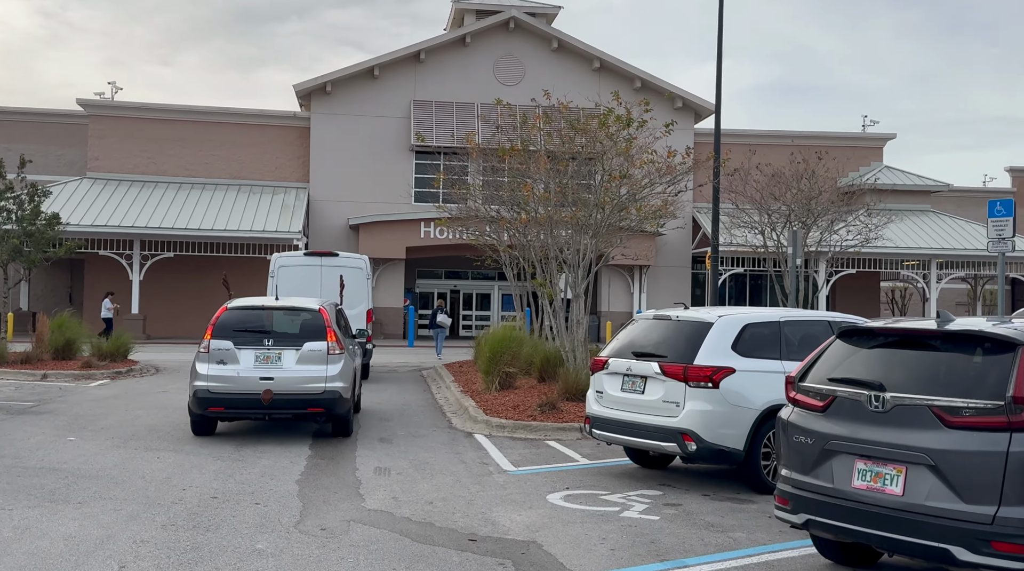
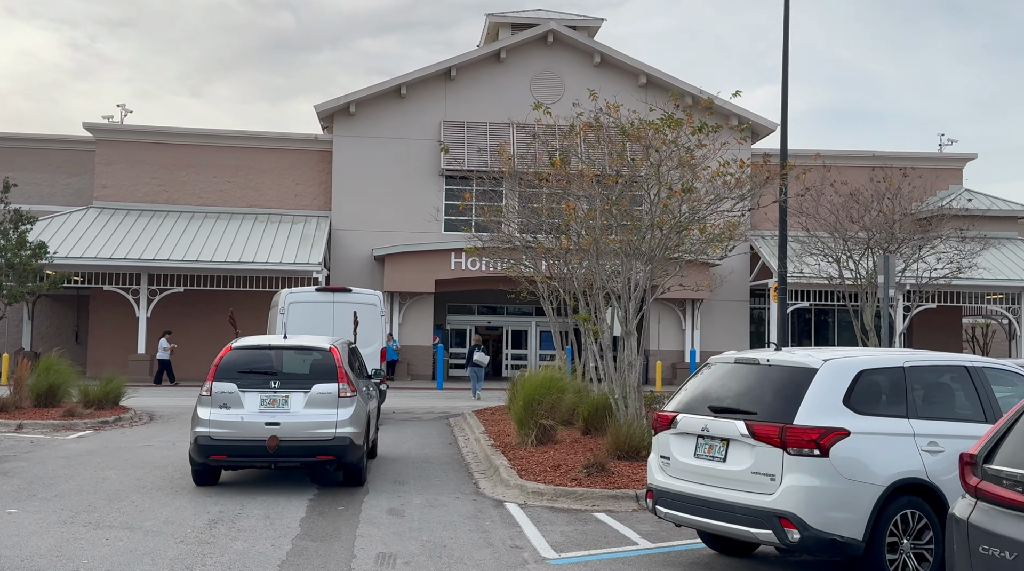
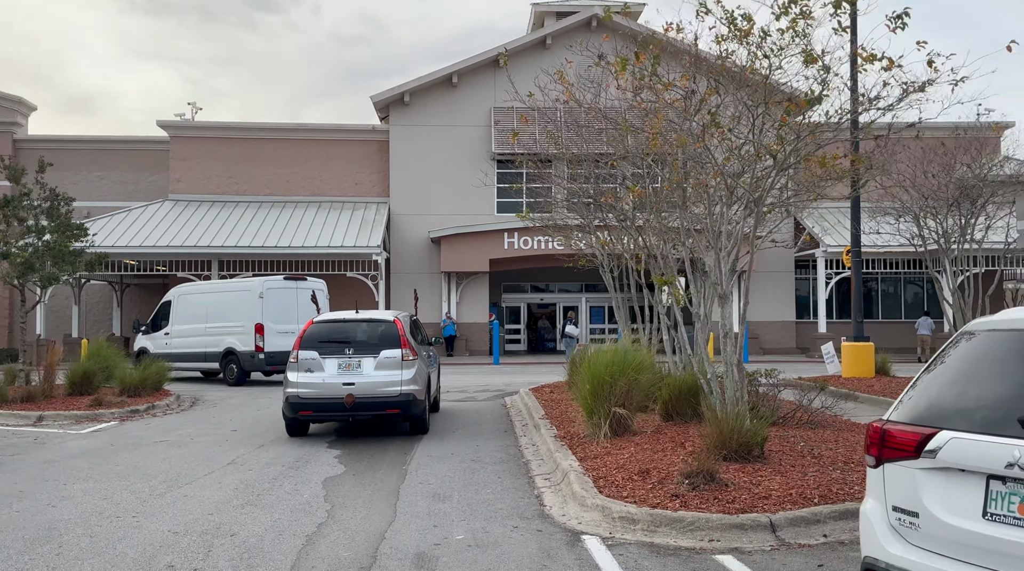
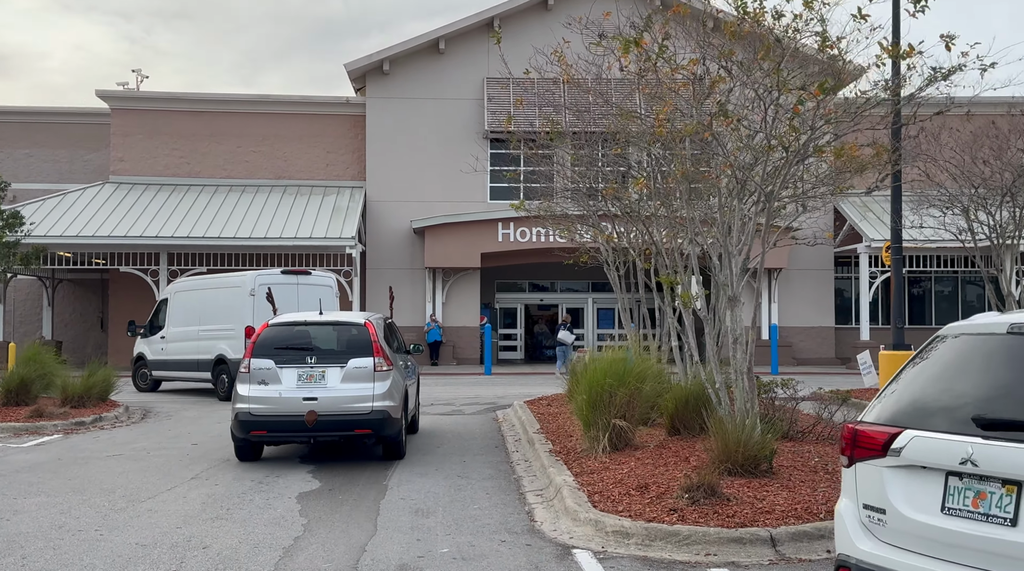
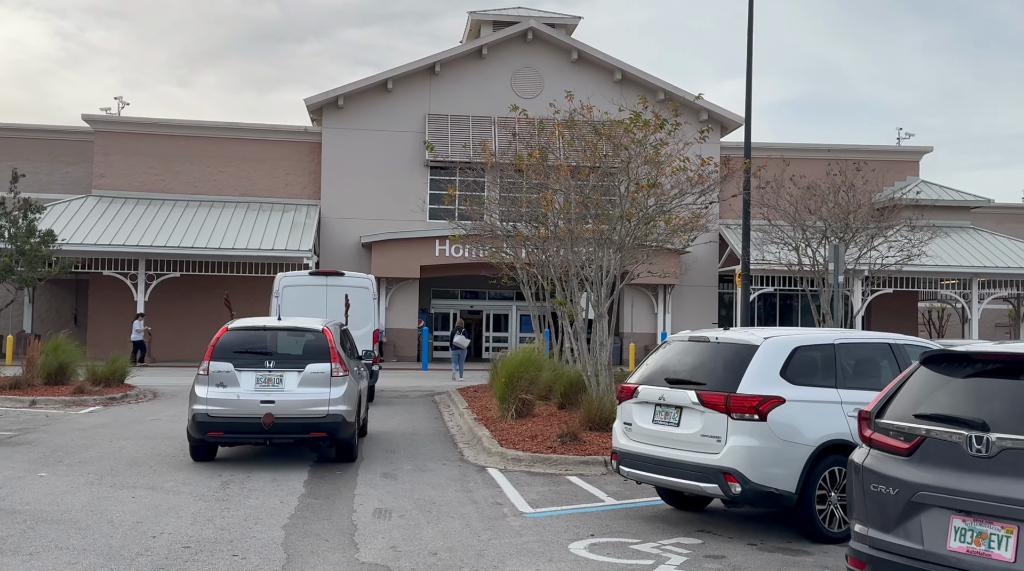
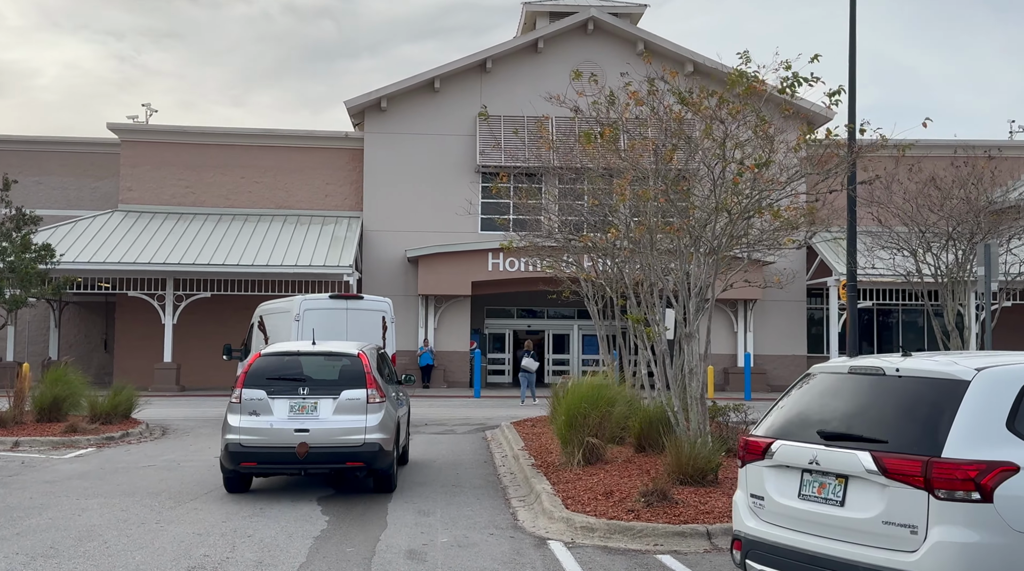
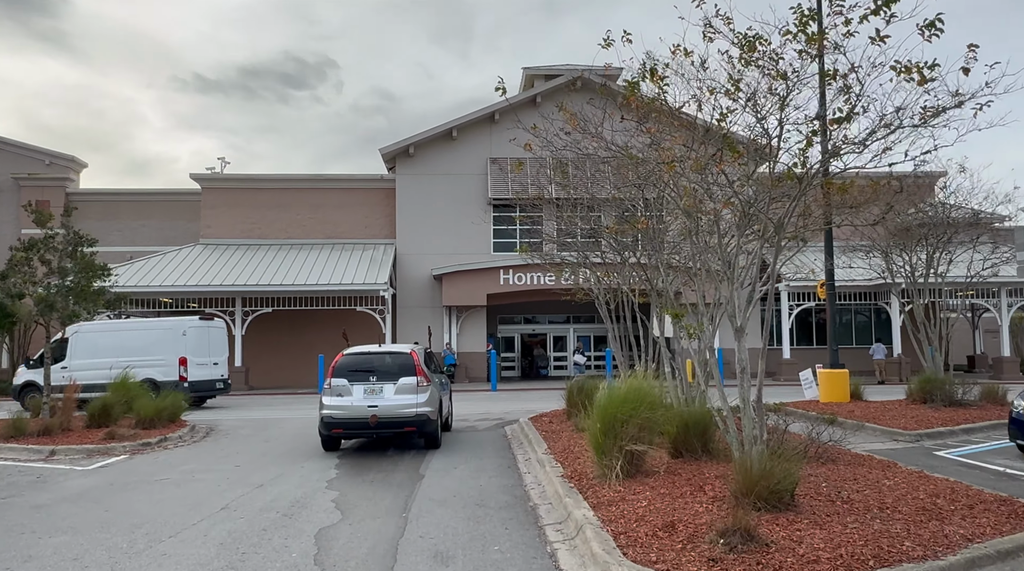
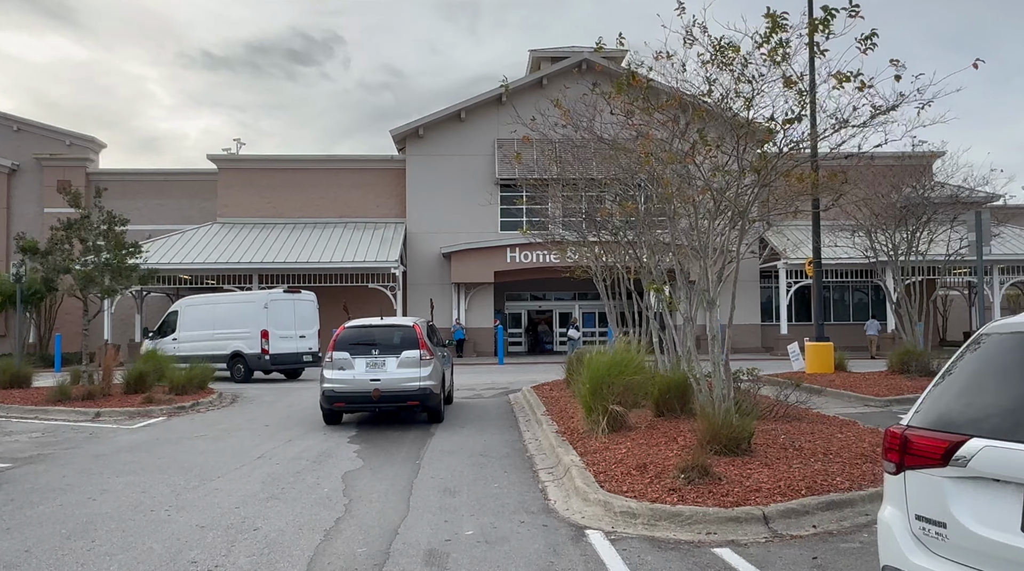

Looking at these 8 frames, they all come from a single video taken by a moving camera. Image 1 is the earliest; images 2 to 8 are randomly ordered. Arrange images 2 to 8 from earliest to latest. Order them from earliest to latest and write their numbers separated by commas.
5, 2, 6, 4, 3, 8, 7
